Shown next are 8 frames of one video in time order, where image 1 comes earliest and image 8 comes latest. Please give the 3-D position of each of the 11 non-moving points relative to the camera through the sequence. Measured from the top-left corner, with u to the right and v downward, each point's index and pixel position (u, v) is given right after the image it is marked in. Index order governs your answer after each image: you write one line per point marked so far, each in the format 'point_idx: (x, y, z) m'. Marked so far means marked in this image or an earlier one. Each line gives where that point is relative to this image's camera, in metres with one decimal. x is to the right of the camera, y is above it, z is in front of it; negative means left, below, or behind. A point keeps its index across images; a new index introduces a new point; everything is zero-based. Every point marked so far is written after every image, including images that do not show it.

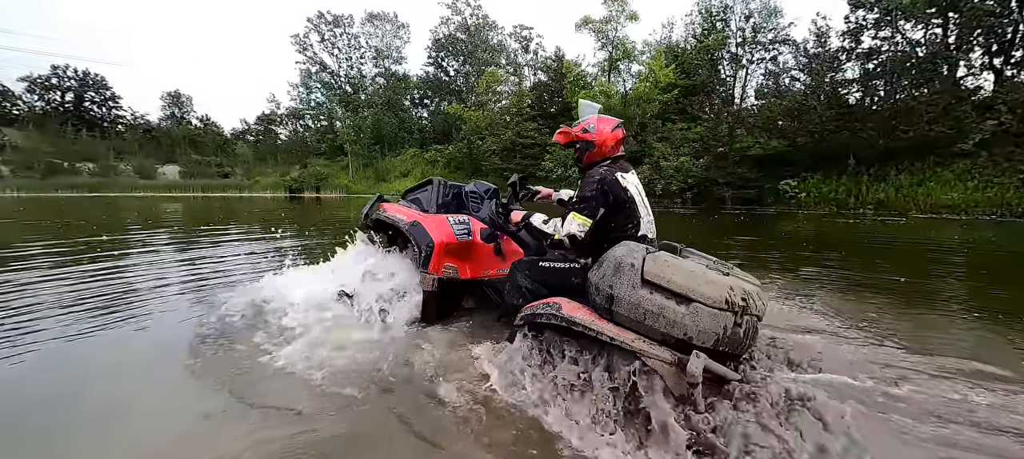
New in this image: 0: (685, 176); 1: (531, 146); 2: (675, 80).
0: (+5.8, +1.8, +13.2) m
1: (+1.0, +4.0, +19.3) m
2: (+6.5, +5.9, +16.0) m
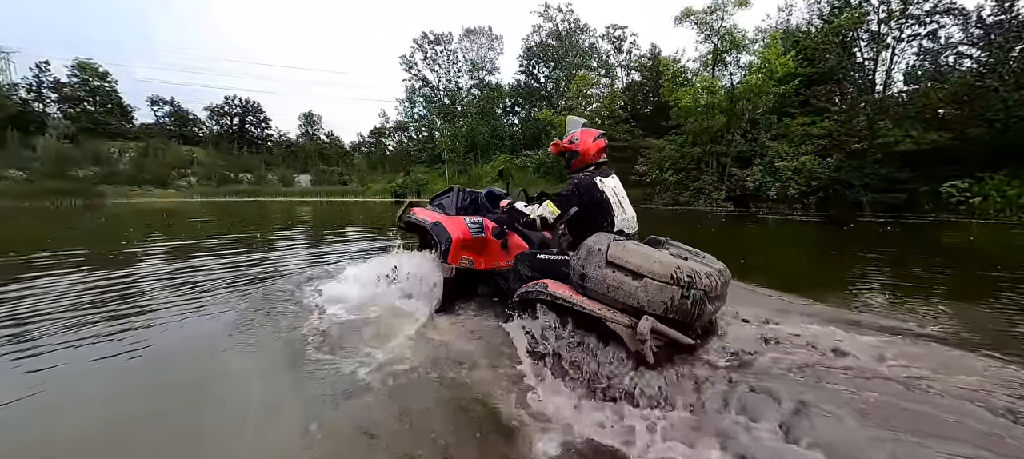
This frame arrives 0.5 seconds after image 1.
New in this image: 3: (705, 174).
0: (+8.5, +1.5, +11.5) m
1: (+5.2, +3.7, +18.5) m
2: (+9.9, +5.6, +14.1) m
3: (+7.3, +2.1, +15.1) m
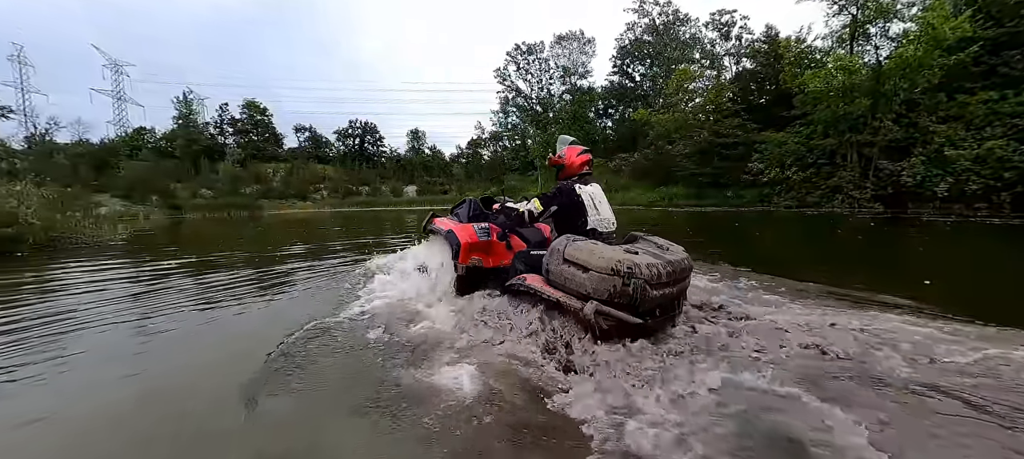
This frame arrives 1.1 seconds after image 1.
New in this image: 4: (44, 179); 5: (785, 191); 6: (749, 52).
0: (+10.9, +1.4, +9.1) m
1: (+9.2, +3.5, +16.7) m
2: (+12.8, +5.5, +11.4) m
3: (+10.5, +1.9, +12.9) m
4: (-17.6, +1.8, +15.2) m
5: (+9.6, +1.3, +14.1) m
6: (+10.9, +8.2, +18.7) m
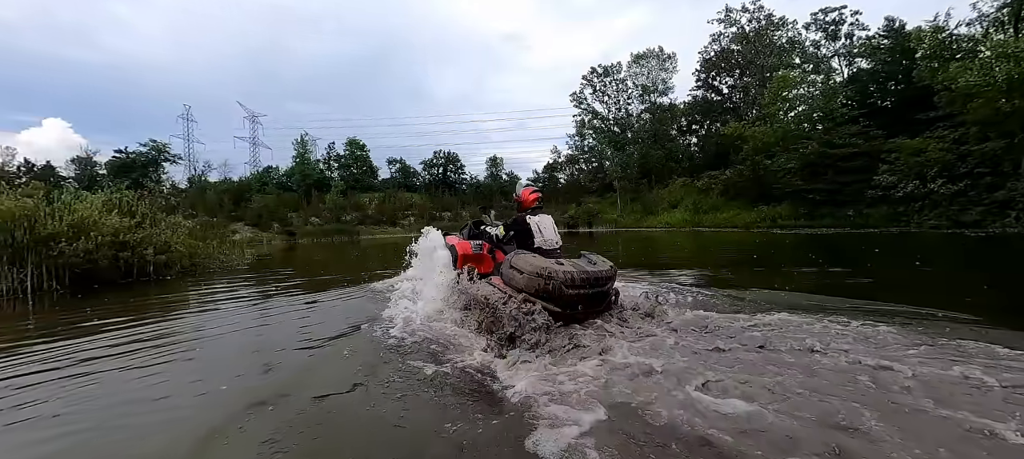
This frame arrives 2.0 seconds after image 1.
0: (+12.4, +1.0, +6.7) m
1: (+12.2, +2.7, +14.6) m
2: (+14.7, +5.0, +8.8) m
3: (+12.8, +1.3, +10.5) m
4: (-14.4, +0.6, +18.1) m
5: (+12.1, +0.7, +11.9) m
6: (+14.3, +7.3, +16.5) m
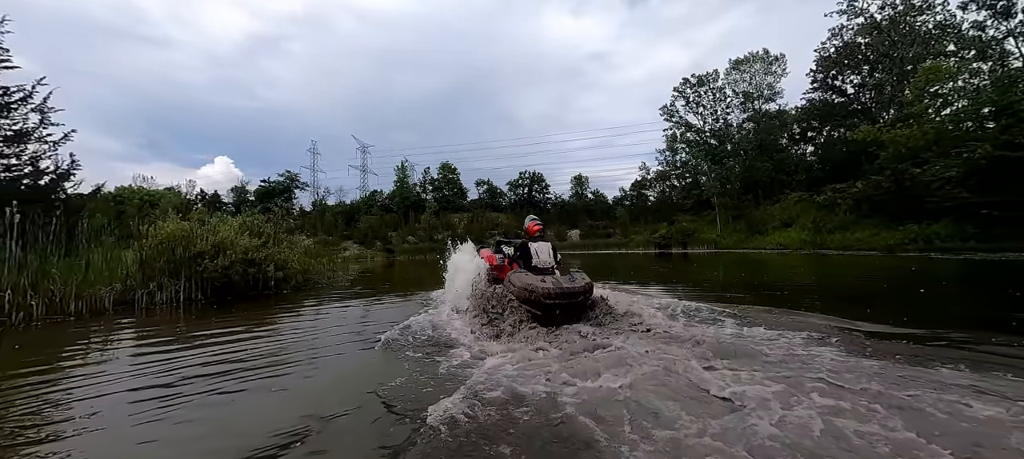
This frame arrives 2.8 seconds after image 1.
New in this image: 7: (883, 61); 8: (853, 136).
0: (+13.5, +0.7, +3.7) m
1: (+15.0, +2.0, +11.6) m
2: (+16.3, +4.6, +5.5) m
3: (+14.7, +0.8, +7.4) m
4: (-10.3, -0.3, +20.5) m
5: (+14.3, +0.1, +8.8) m
6: (+17.5, +6.5, +13.2) m
7: (+17.7, +8.0, +19.5) m
8: (+15.4, +4.2, +18.3) m
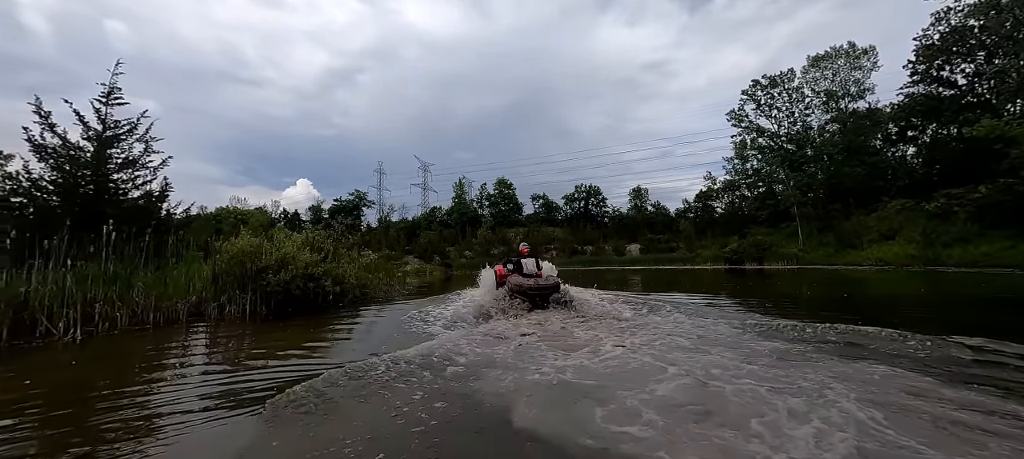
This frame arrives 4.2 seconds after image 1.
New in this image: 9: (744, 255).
0: (+13.8, +0.7, +1.4) m
1: (+16.4, +1.7, +9.0) m
2: (+16.8, +4.6, +2.9) m
3: (+15.5, +0.7, +4.9) m
4: (-7.5, -1.1, +21.2) m
5: (+15.3, 0.0, +6.3) m
6: (+19.0, +6.2, +10.5) m
7: (+20.1, +7.5, +16.7) m
8: (+17.6, +3.7, +15.7) m
9: (+11.6, -1.3, +20.1) m
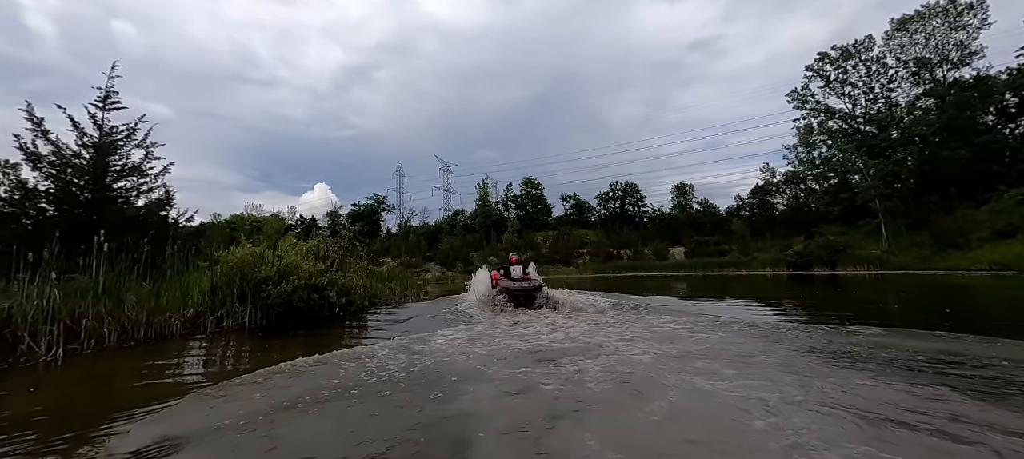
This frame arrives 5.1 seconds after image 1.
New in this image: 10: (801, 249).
0: (+13.4, +0.9, -1.6) m
1: (+16.6, +1.9, +5.8) m
2: (+16.4, +4.8, -0.3) m
3: (+15.4, +0.9, +1.7) m
4: (-6.1, -1.4, +19.9) m
5: (+15.3, +0.2, +3.2) m
6: (+19.2, +6.5, +7.0) m
7: (+20.8, +7.7, +13.1) m
8: (+18.4, +3.9, +12.3) m
9: (+12.8, -1.3, +17.2) m
10: (+12.7, -0.9, +17.8) m
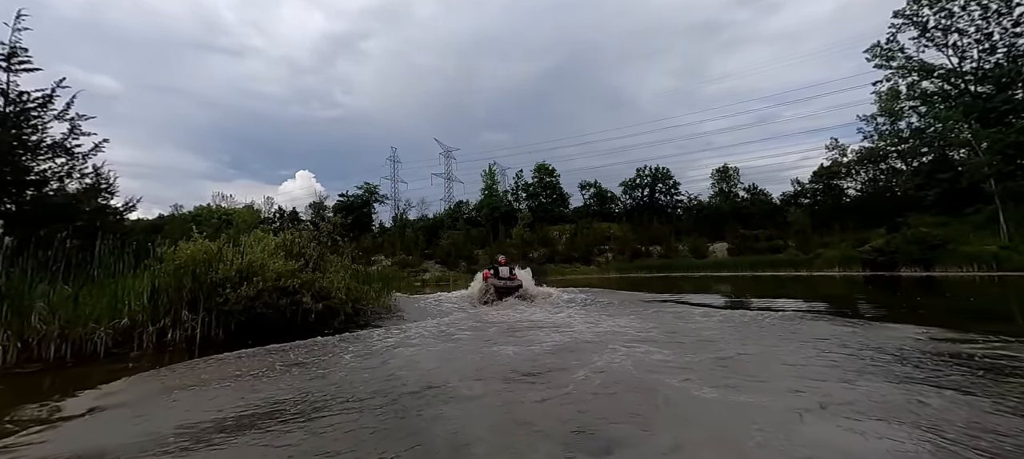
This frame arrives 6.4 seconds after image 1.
0: (+13.1, +1.1, -5.0) m
1: (+16.5, +2.2, +2.2) m
2: (+16.1, +5.0, -3.9) m
3: (+15.2, +1.2, -1.8) m
4: (-5.7, -1.1, +17.2) m
5: (+15.2, +0.4, -0.3) m
6: (+19.2, +6.8, +3.4) m
7: (+21.0, +8.0, +9.4) m
8: (+18.5, +4.2, +8.7) m
9: (+13.1, -0.9, +13.8) m
10: (+13.1, -0.5, +14.4) m
